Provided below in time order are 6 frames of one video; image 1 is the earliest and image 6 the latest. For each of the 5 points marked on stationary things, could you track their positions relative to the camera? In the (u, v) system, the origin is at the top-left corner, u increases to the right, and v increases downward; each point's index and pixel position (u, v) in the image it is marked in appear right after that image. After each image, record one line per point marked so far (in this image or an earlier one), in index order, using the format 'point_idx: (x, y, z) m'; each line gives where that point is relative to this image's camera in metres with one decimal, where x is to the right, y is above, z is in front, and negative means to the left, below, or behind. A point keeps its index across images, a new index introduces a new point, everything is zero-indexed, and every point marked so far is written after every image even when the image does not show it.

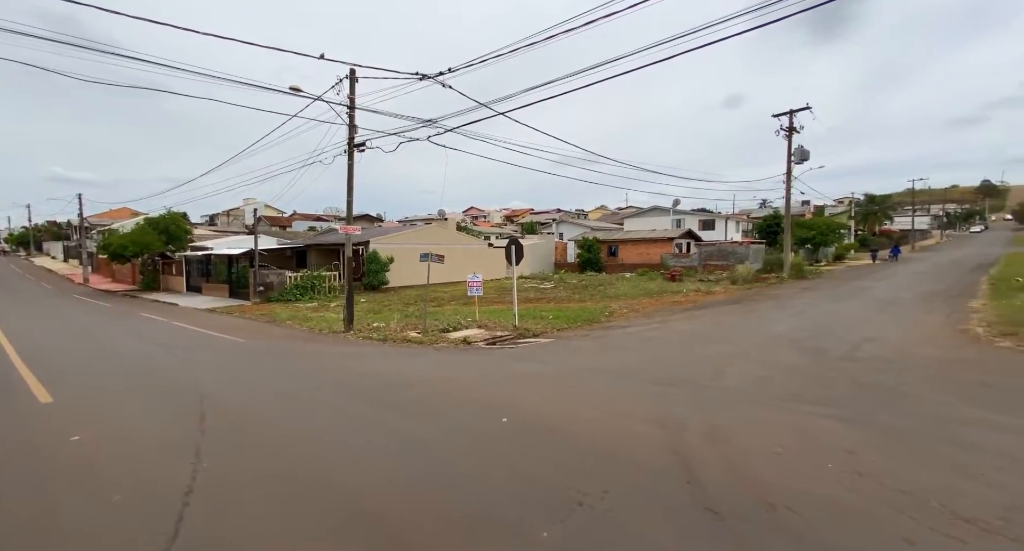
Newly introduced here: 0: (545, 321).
0: (+0.9, -1.1, +11.1) m
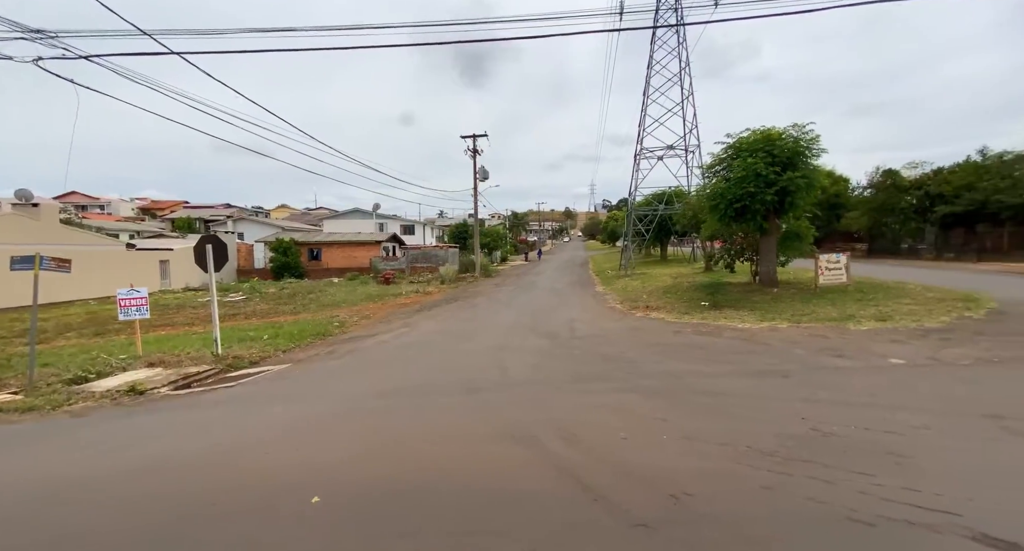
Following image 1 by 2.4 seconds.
0: (-4.6, -1.2, +8.4) m
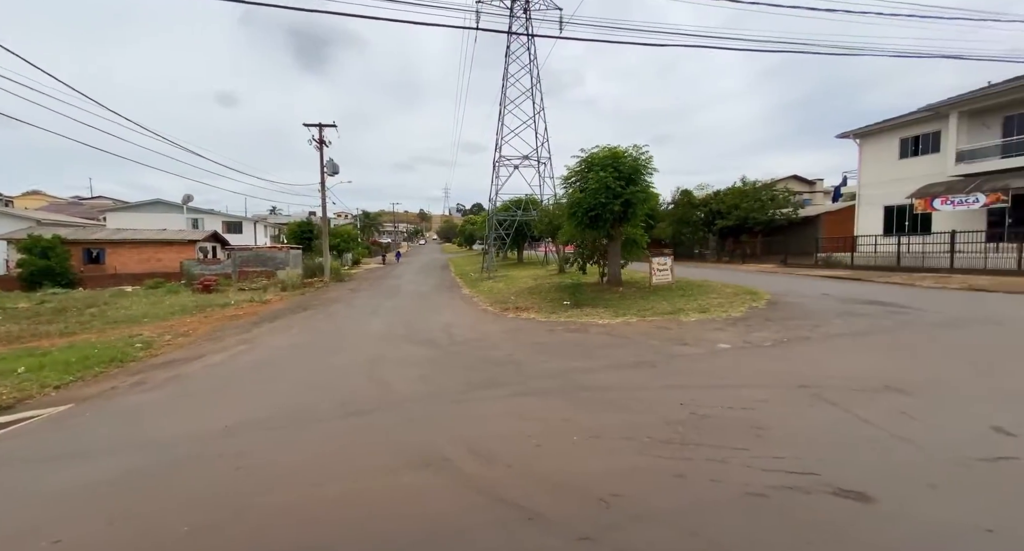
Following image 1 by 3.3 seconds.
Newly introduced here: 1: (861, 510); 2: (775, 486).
0: (-6.4, -1.3, +5.9) m
1: (+3.0, -2.0, +4.0) m
2: (+2.5, -1.9, +4.3) m
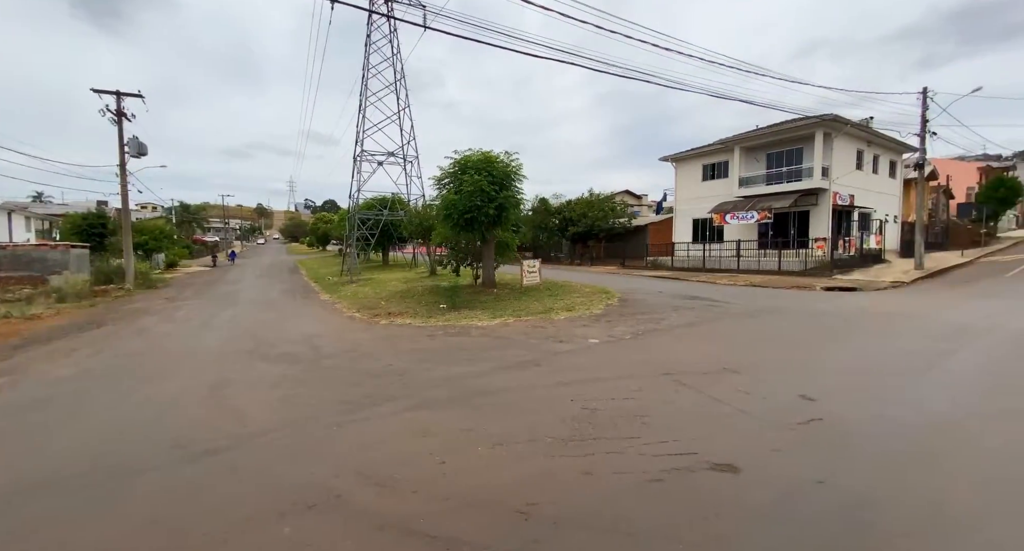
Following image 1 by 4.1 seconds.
0: (-7.4, -1.4, +3.2) m
1: (+2.2, -2.0, +4.5) m
2: (+1.5, -1.9, +4.5) m
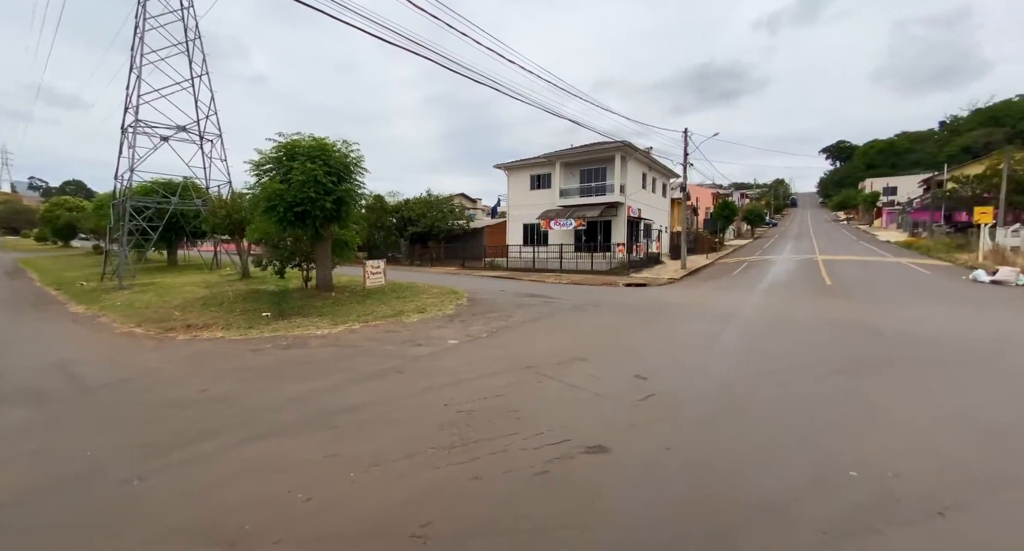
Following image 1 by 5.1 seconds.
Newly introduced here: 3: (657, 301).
0: (-7.2, -1.4, -0.3) m
1: (+0.9, -1.9, +4.8) m
2: (+0.4, -1.8, +4.6) m
3: (+4.7, -0.8, +14.8) m
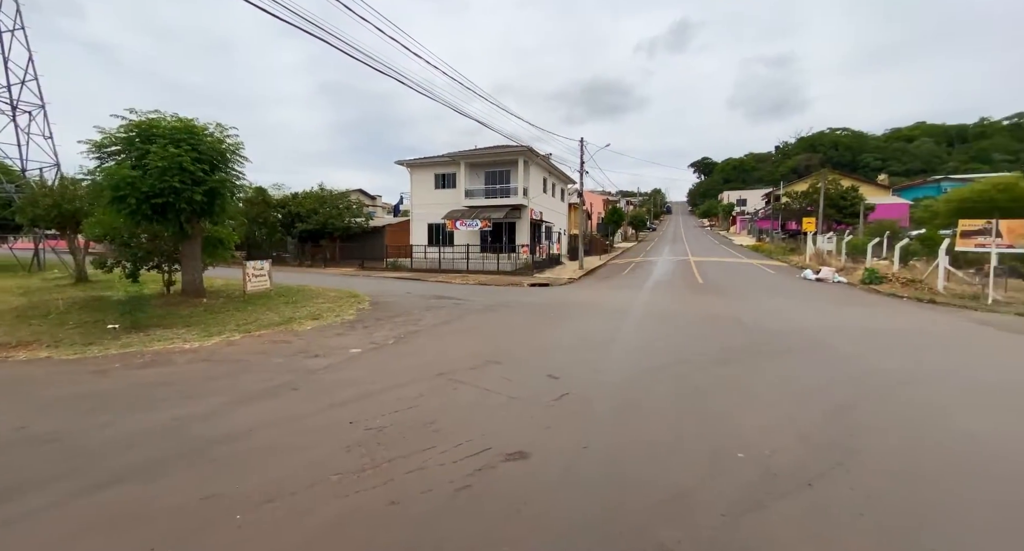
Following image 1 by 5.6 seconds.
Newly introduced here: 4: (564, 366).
0: (-6.7, -1.4, -2.2) m
1: (+0.1, -1.9, +4.6) m
2: (-0.4, -1.8, +4.3) m
3: (+1.5, -0.8, +15.2) m
4: (+0.9, -1.6, +8.1) m
